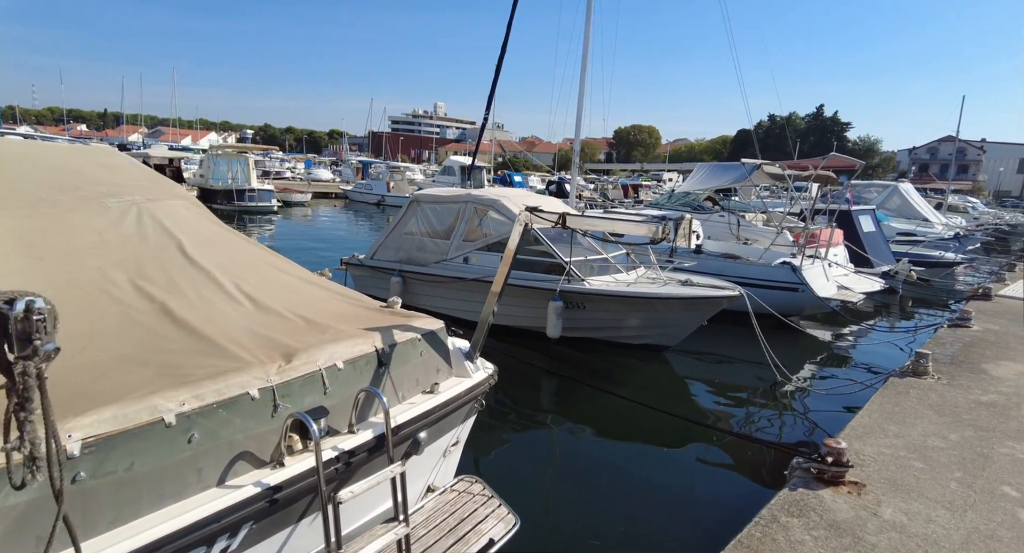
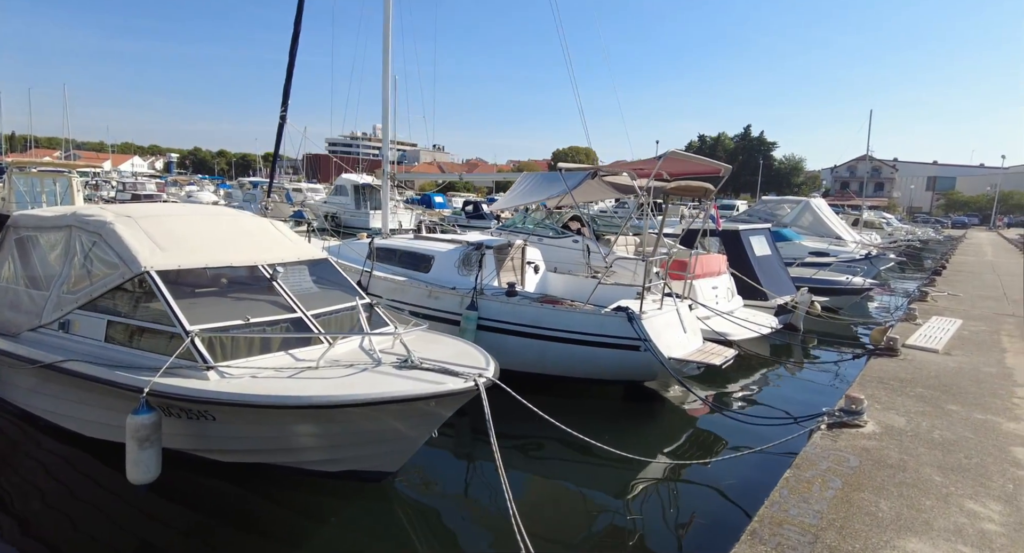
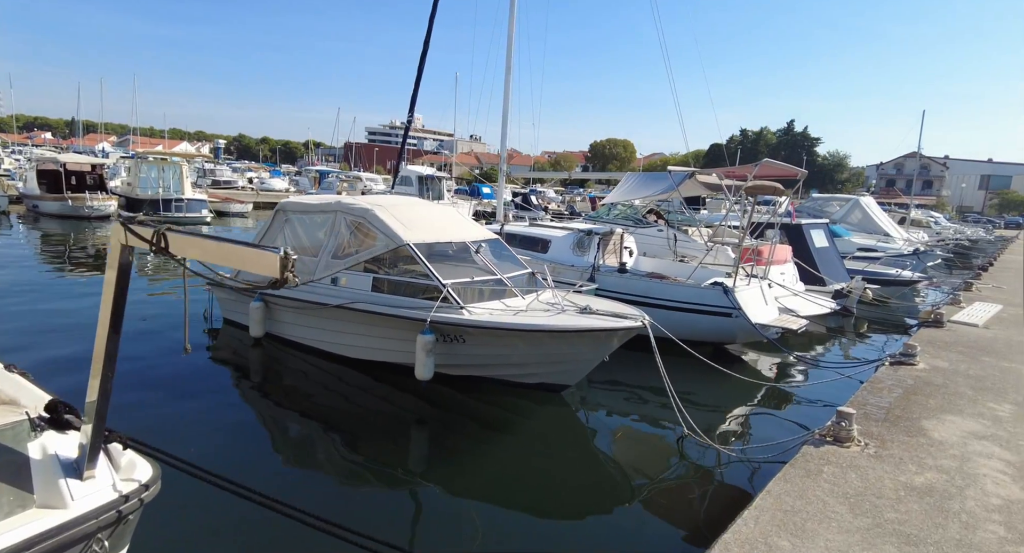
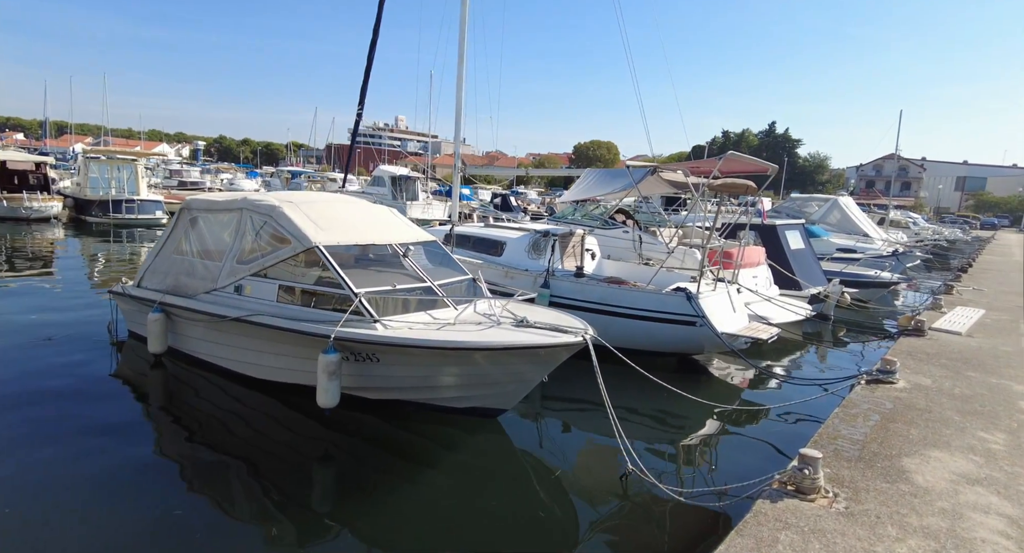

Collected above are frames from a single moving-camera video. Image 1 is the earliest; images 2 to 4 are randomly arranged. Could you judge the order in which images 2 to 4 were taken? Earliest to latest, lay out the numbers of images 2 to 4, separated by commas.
3, 4, 2
